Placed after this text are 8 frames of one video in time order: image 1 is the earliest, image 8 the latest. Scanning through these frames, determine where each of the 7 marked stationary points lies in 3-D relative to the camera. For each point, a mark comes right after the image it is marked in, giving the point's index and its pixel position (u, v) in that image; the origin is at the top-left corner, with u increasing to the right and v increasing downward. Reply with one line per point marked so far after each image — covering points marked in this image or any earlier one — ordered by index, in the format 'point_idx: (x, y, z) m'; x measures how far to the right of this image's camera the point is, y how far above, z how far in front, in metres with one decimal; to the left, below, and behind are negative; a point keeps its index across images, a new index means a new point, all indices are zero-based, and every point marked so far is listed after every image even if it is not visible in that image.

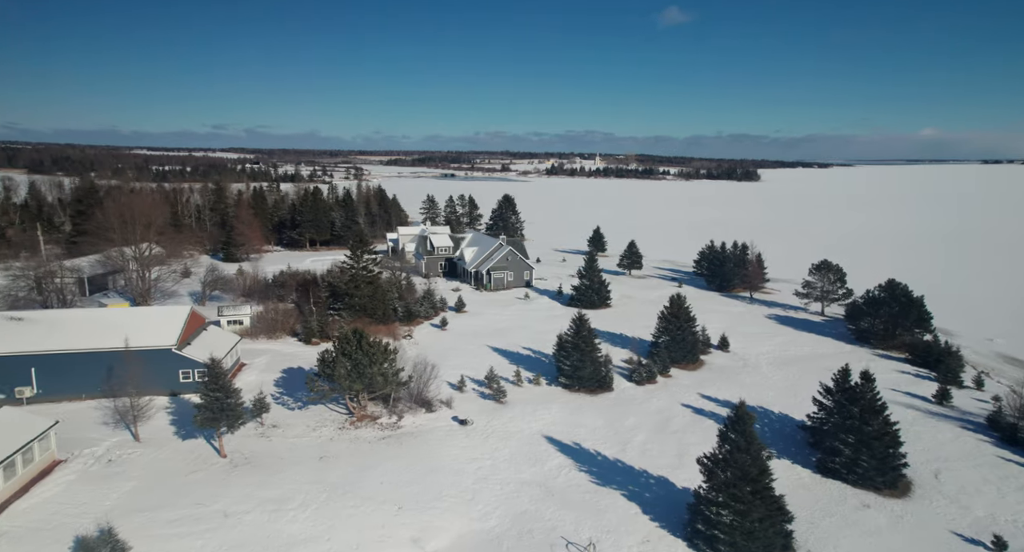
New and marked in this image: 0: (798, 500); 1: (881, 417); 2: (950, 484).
0: (+8.6, -6.8, +17.7) m
1: (+11.9, -4.5, +19.0) m
2: (+14.0, -6.7, +18.8) m
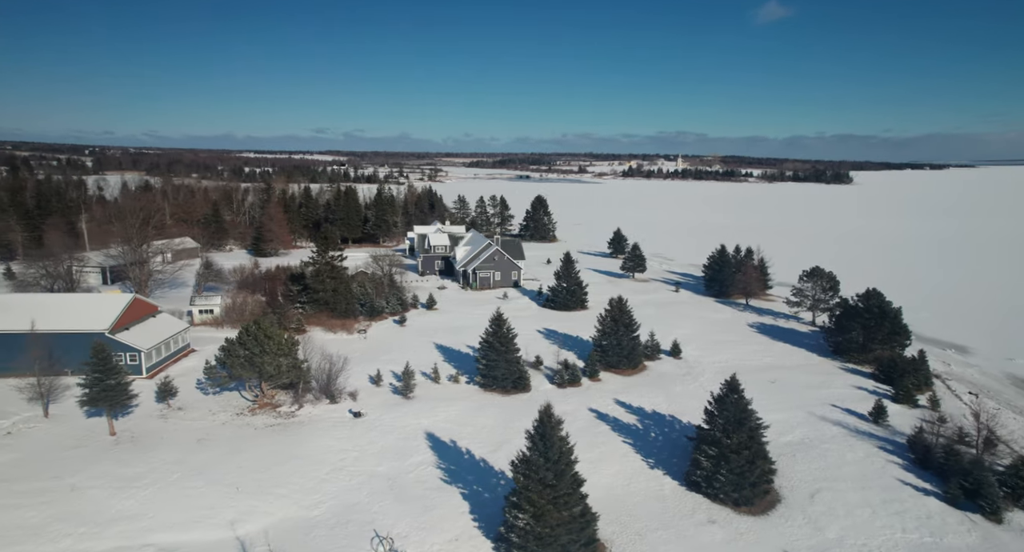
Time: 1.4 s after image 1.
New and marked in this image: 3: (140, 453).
0: (+3.7, -6.8, +17.0) m
1: (+7.1, -4.6, +17.9) m
2: (+9.1, -6.9, +17.5) m
3: (-12.3, -5.9, +19.5) m
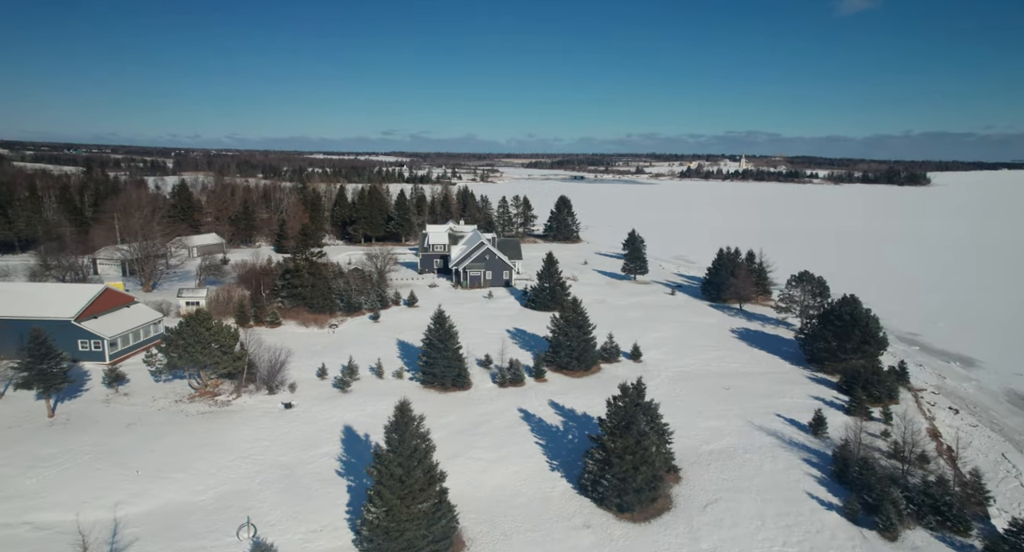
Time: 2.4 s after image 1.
0: (+0.1, -6.8, +16.8) m
1: (+3.6, -4.6, +17.4) m
2: (+5.6, -7.0, +16.8) m
3: (-15.6, -5.5, +20.6) m
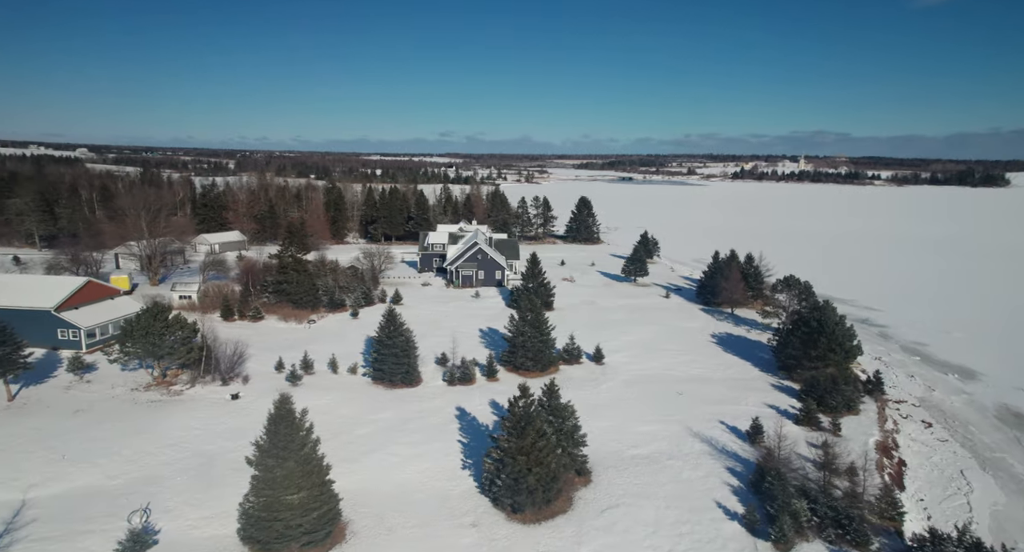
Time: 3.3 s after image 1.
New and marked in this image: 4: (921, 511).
0: (-3.0, -6.7, +16.9) m
1: (+0.6, -4.6, +17.3) m
2: (+2.4, -7.0, +16.6) m
3: (-18.4, -5.2, +21.8) m
4: (+13.5, -7.8, +19.5) m
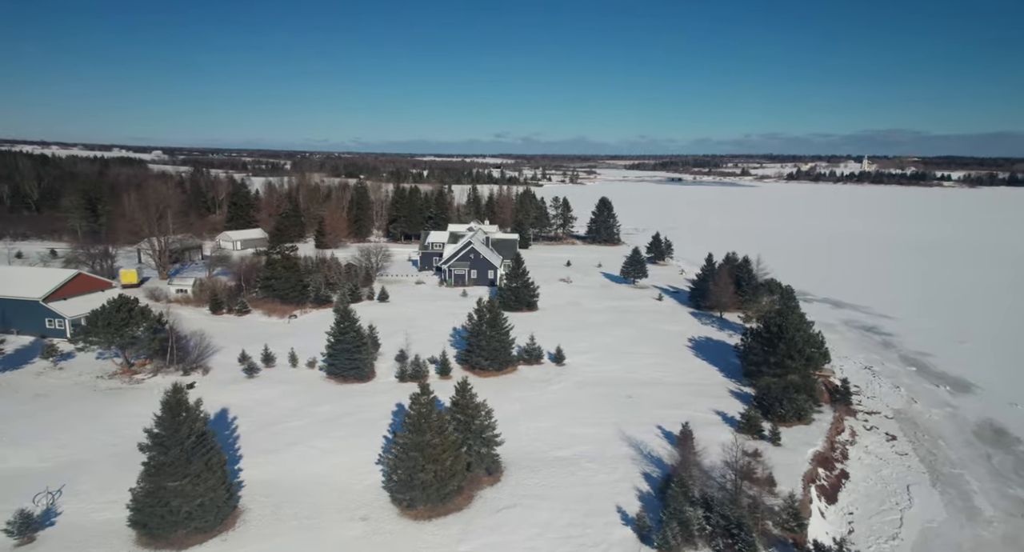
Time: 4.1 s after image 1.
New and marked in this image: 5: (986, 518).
0: (-6.1, -6.6, +17.3) m
1: (-2.4, -4.5, +17.4) m
2: (-0.7, -6.9, +16.6) m
3: (-21.0, -4.9, +23.3) m
4: (+10.5, -7.9, +18.7) m
5: (+15.8, -8.1, +19.6) m
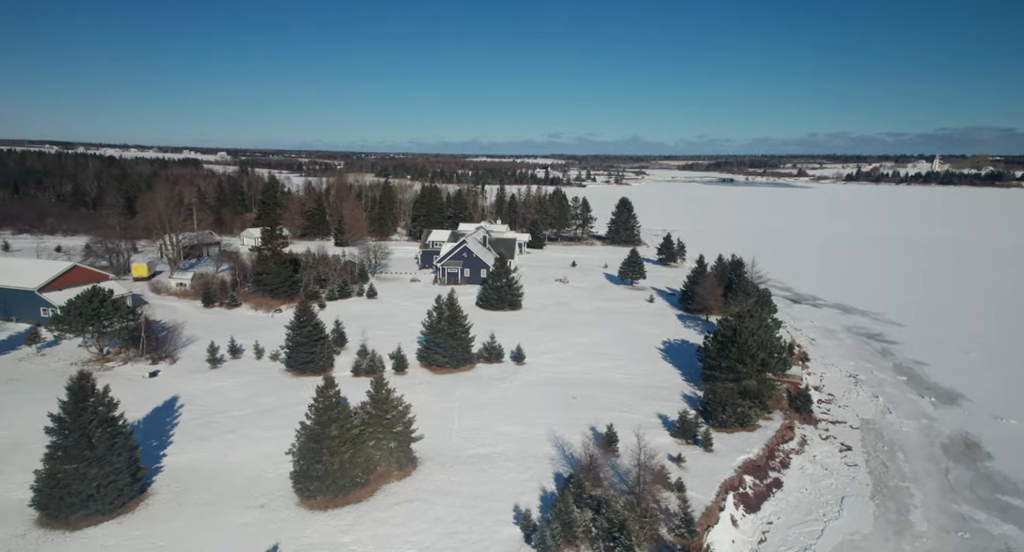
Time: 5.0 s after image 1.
0: (-9.1, -6.4, +17.9) m
1: (-5.4, -4.4, +17.8) m
2: (-3.8, -6.8, +16.8) m
3: (-23.6, -4.5, +25.0) m
4: (+7.6, -8.0, +18.2) m
5: (+12.8, -8.2, +18.7) m
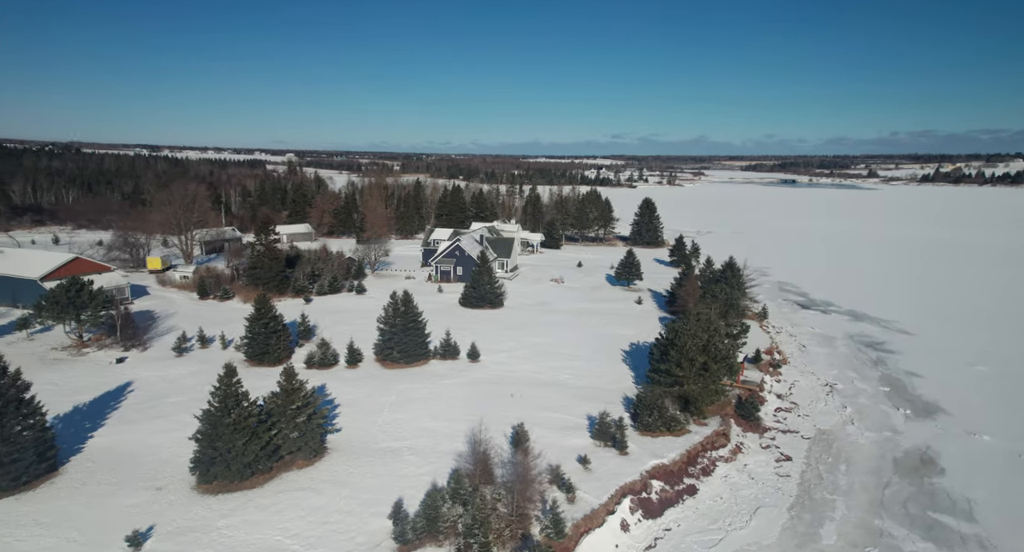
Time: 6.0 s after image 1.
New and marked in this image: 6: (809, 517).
0: (-12.5, -6.1, +18.9) m
1: (-8.8, -4.2, +18.5) m
2: (-7.3, -6.7, +17.4) m
3: (-26.3, -4.0, +27.1) m
4: (+4.1, -8.0, +17.8) m
5: (+9.4, -8.3, +17.9) m
6: (+9.9, -8.0, +19.5) m
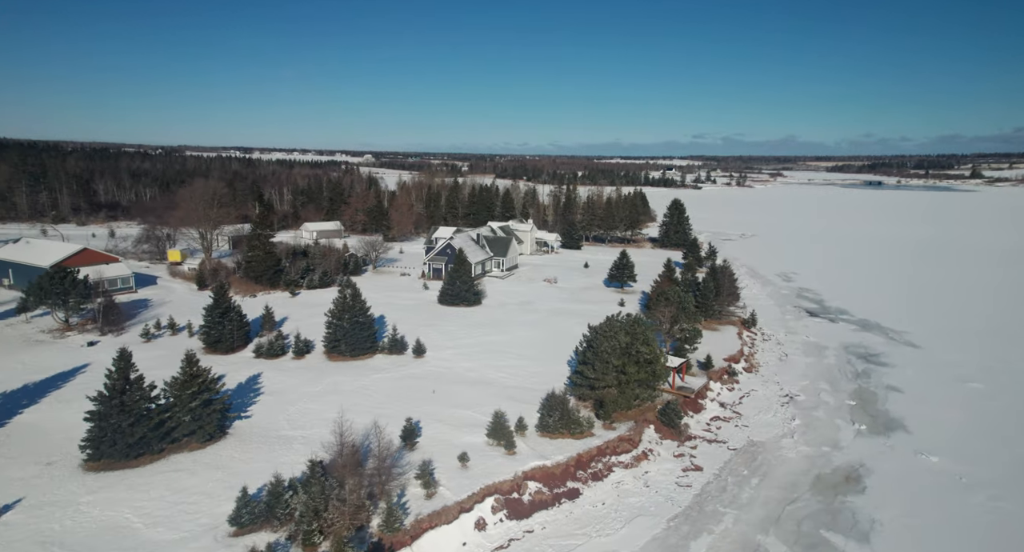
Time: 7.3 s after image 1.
0: (-16.7, -5.8, +20.6) m
1: (-13.0, -3.9, +19.7) m
2: (-11.6, -6.4, +18.5) m
3: (-29.5, -3.3, +30.1) m
4: (-0.3, -8.0, +17.8) m
5: (+5.0, -8.4, +17.3) m
6: (+5.6, -8.1, +18.8) m
